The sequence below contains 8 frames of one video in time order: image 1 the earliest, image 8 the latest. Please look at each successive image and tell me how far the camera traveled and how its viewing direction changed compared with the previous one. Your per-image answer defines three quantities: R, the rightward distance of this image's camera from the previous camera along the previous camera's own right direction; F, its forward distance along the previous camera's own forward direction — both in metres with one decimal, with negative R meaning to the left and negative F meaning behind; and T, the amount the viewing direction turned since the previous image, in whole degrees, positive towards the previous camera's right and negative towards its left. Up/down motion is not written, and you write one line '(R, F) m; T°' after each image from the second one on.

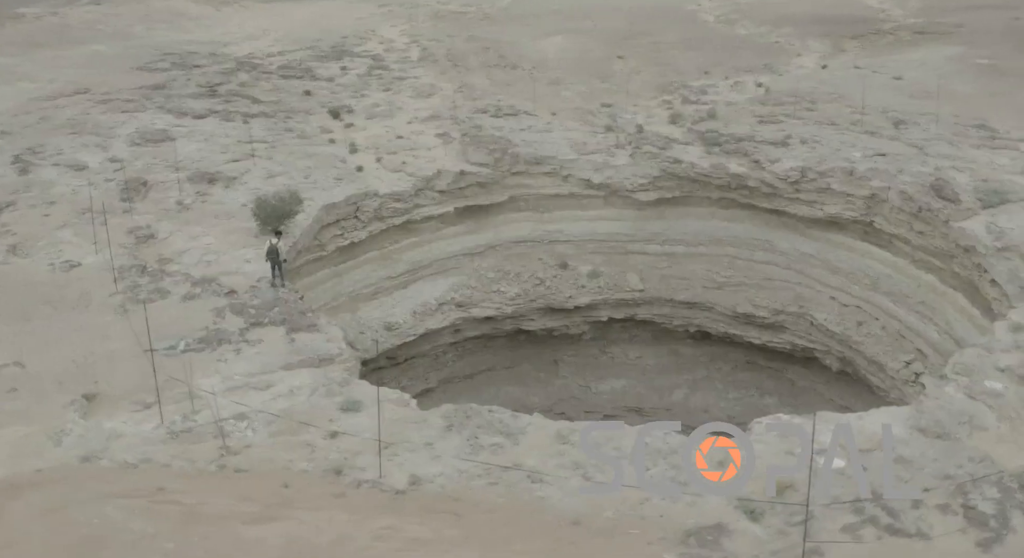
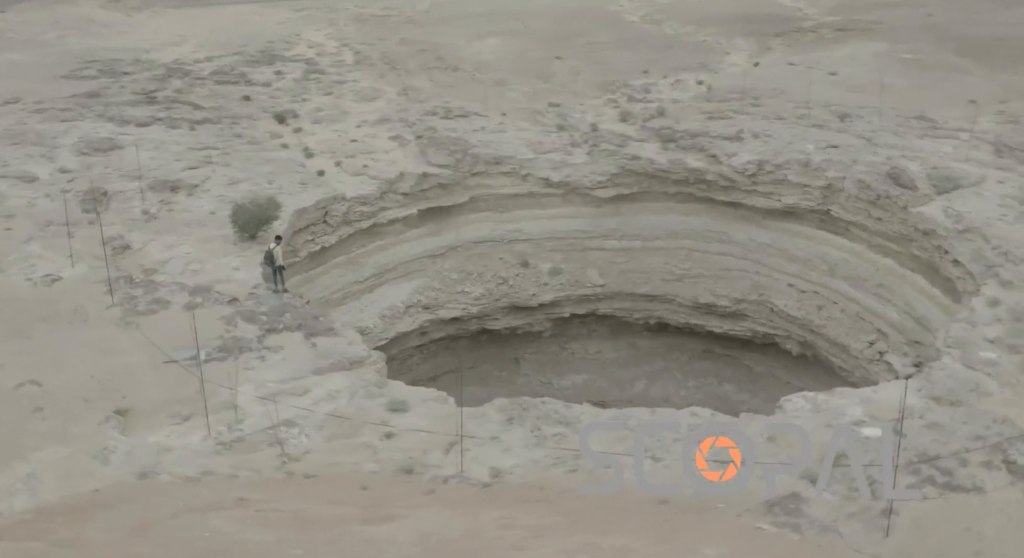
(-0.9, -0.1) m; +6°
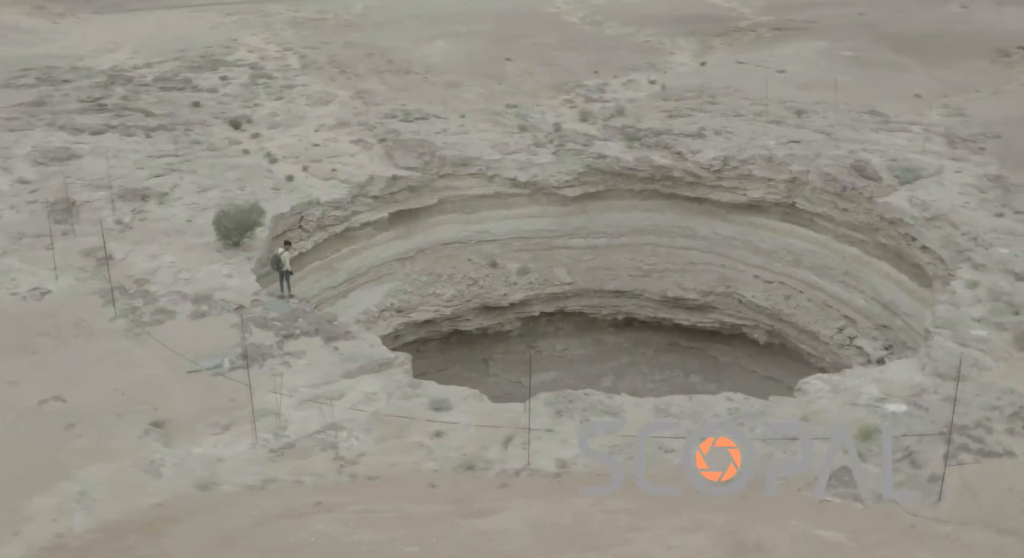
(-0.8, -0.1) m; +5°
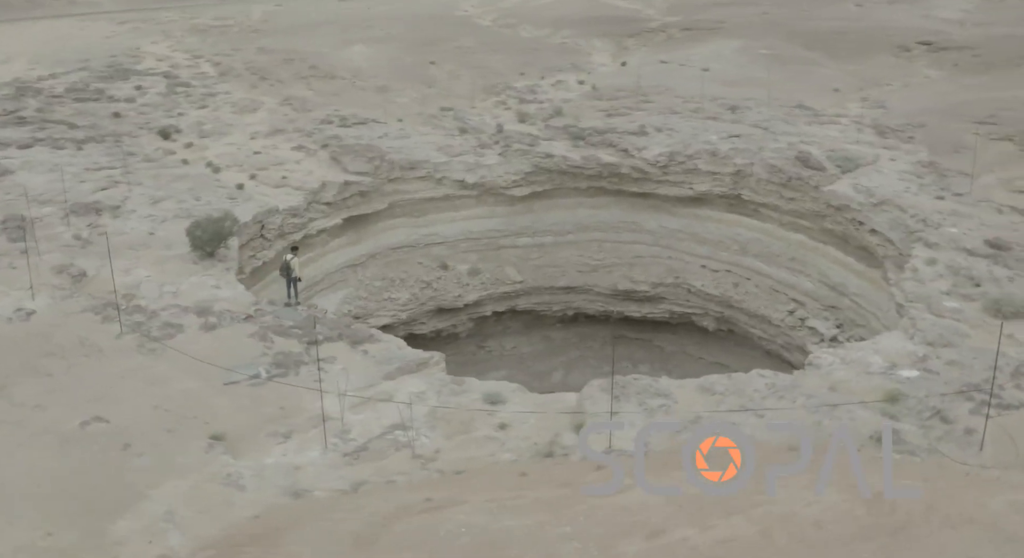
(-1.1, -0.1) m; +8°
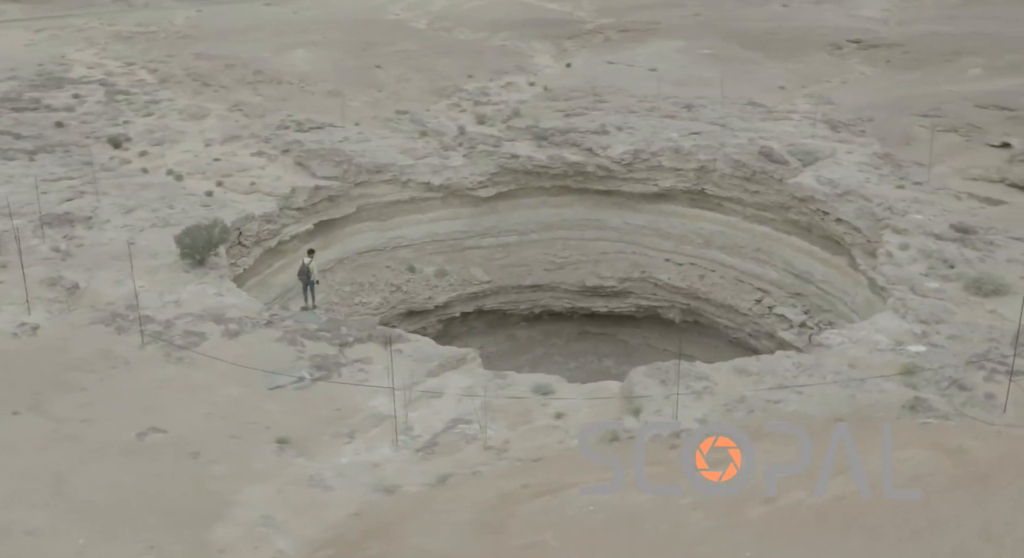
(-0.9, -0.1) m; +6°
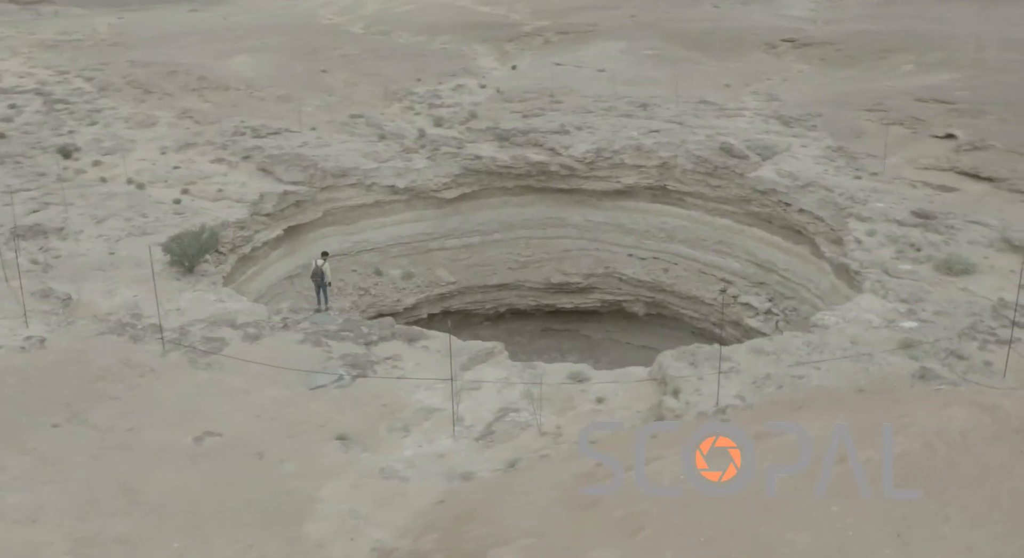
(-0.8, -0.1) m; +6°
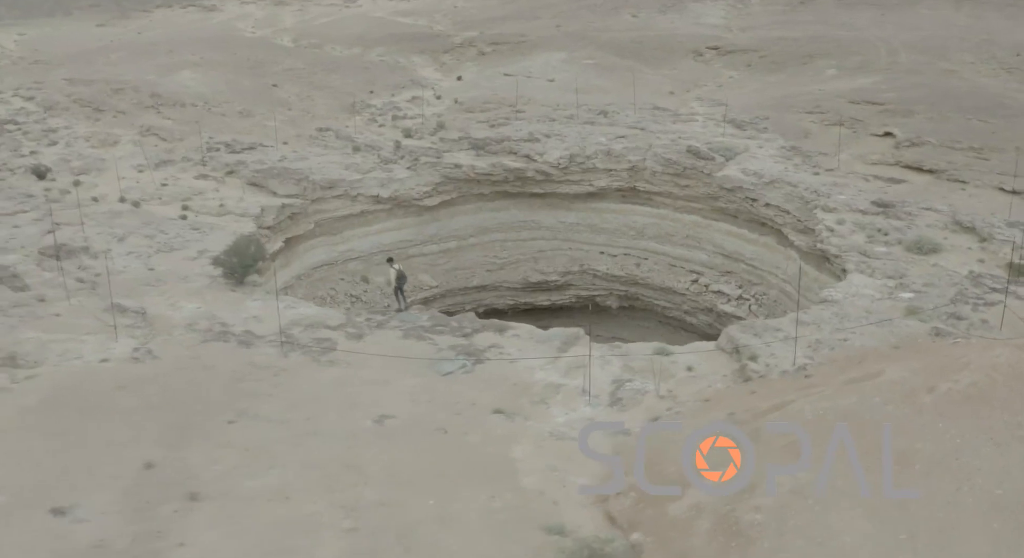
(-1.7, -0.6) m; +8°
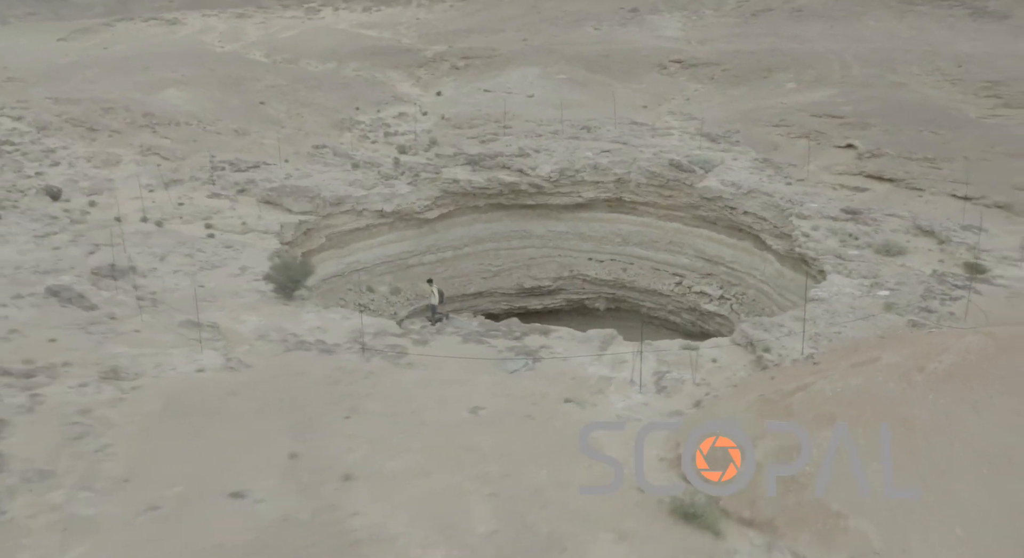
(-1.0, -0.9) m; +4°
